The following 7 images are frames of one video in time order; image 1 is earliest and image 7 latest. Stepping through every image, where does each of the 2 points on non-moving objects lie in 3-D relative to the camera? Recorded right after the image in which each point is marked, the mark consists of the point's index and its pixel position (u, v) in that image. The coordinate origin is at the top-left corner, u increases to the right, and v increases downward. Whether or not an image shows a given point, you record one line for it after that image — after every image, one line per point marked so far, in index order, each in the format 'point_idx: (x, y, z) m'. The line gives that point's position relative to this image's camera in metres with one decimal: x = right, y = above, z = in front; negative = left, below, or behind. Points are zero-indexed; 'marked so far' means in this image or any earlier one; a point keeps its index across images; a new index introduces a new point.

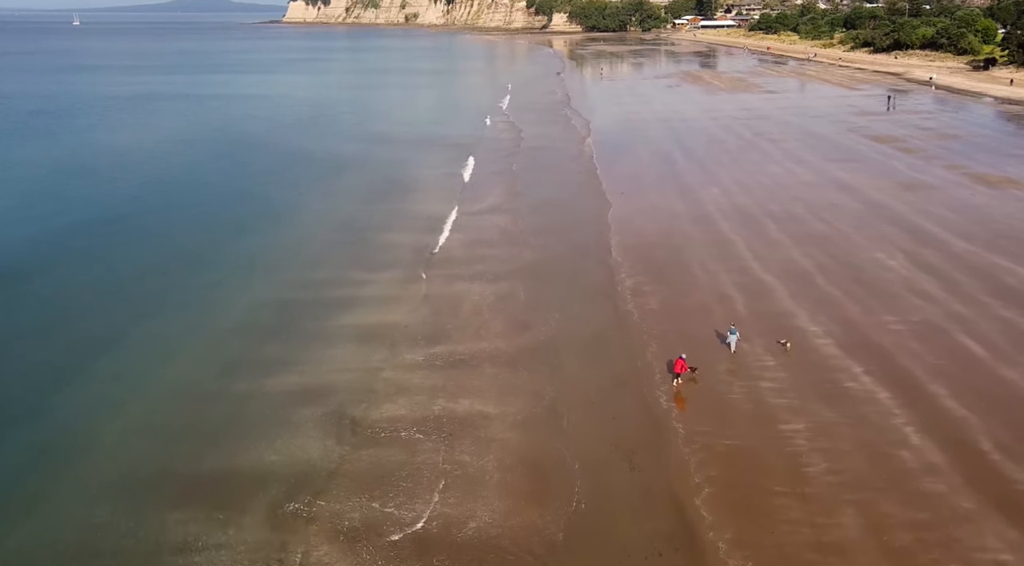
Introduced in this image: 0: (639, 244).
0: (+2.3, +0.7, +14.9) m
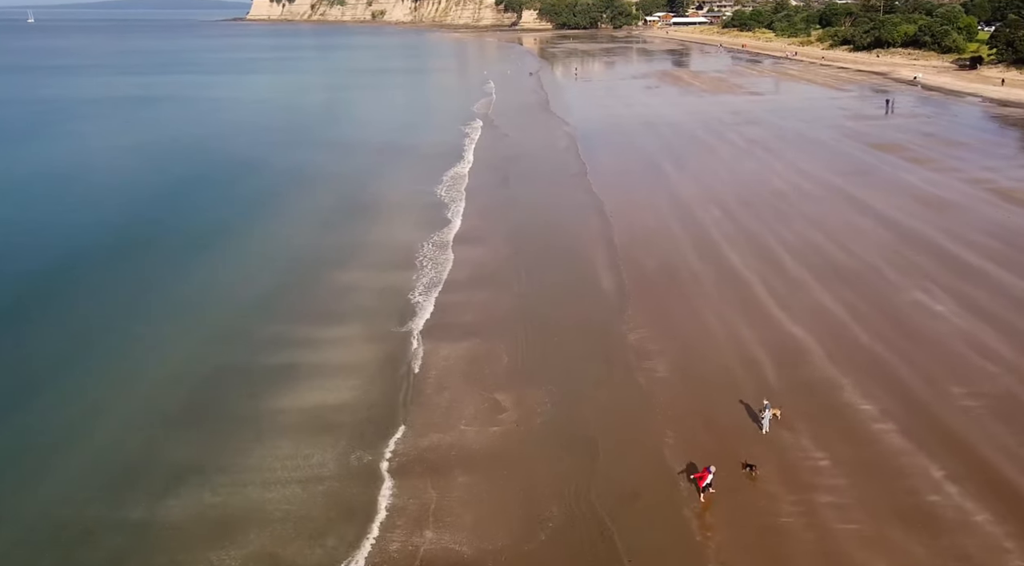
0: (+1.9, 0.0, +12.7) m
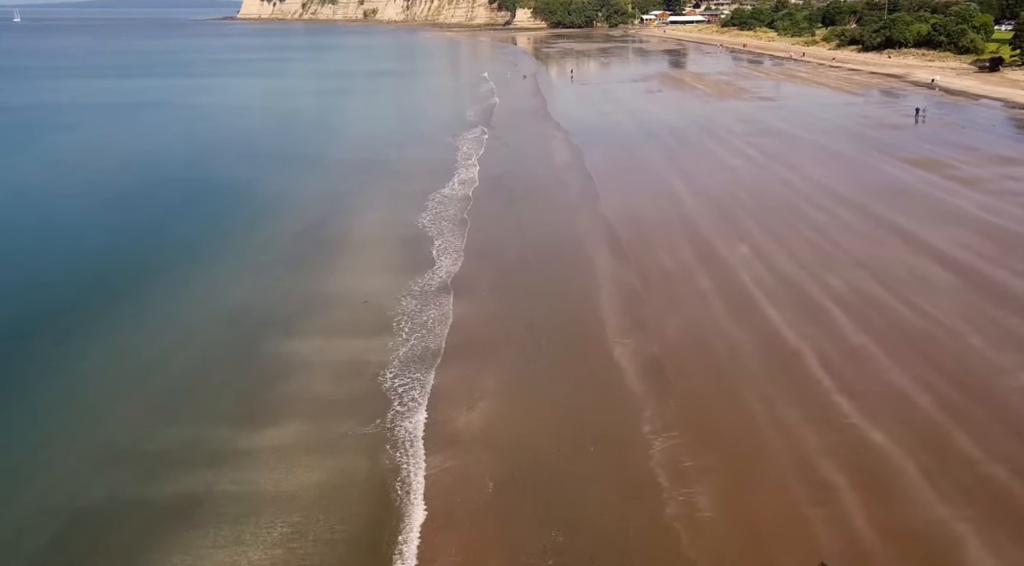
0: (+1.8, -0.9, +10.1) m
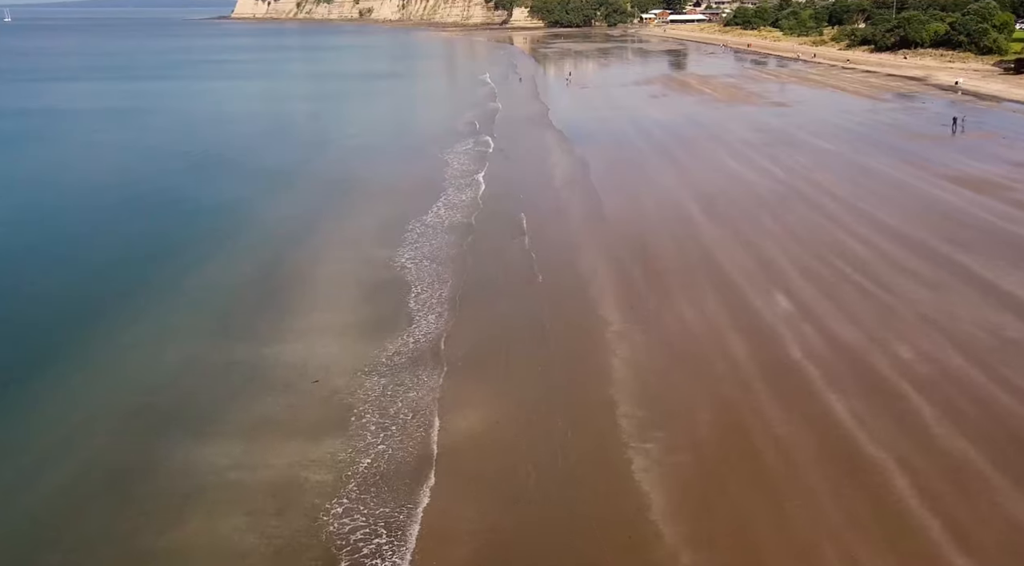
0: (+1.6, -1.7, +7.6) m
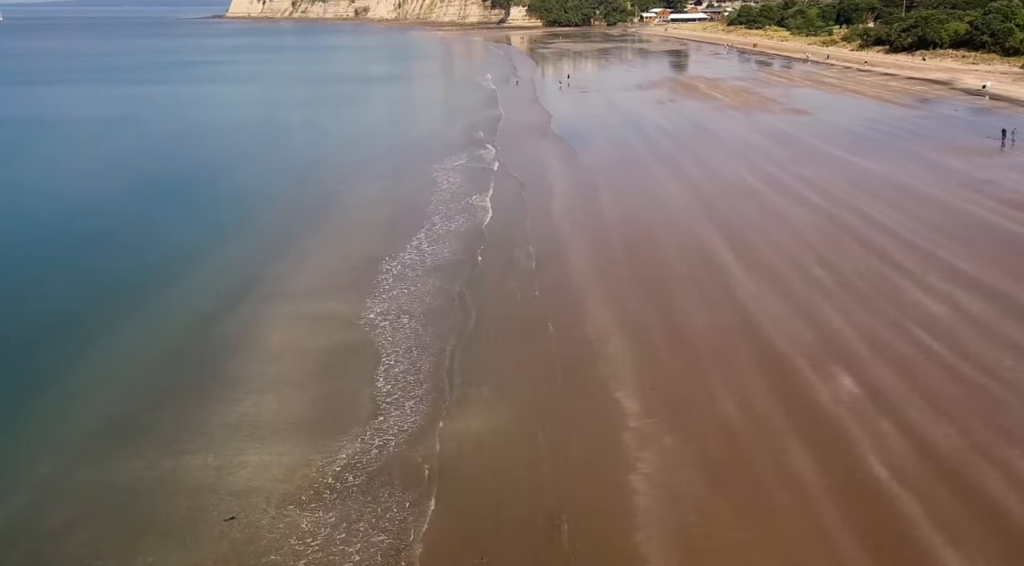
0: (+1.5, -2.6, +5.0) m
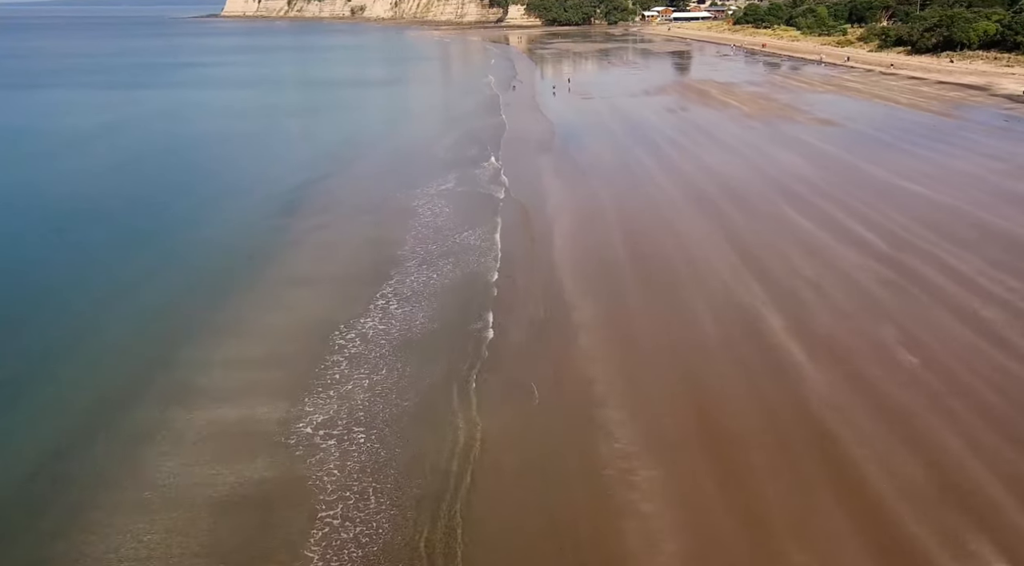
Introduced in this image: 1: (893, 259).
0: (+1.4, -3.7, +1.8) m
1: (+6.4, +0.4, +14.2) m
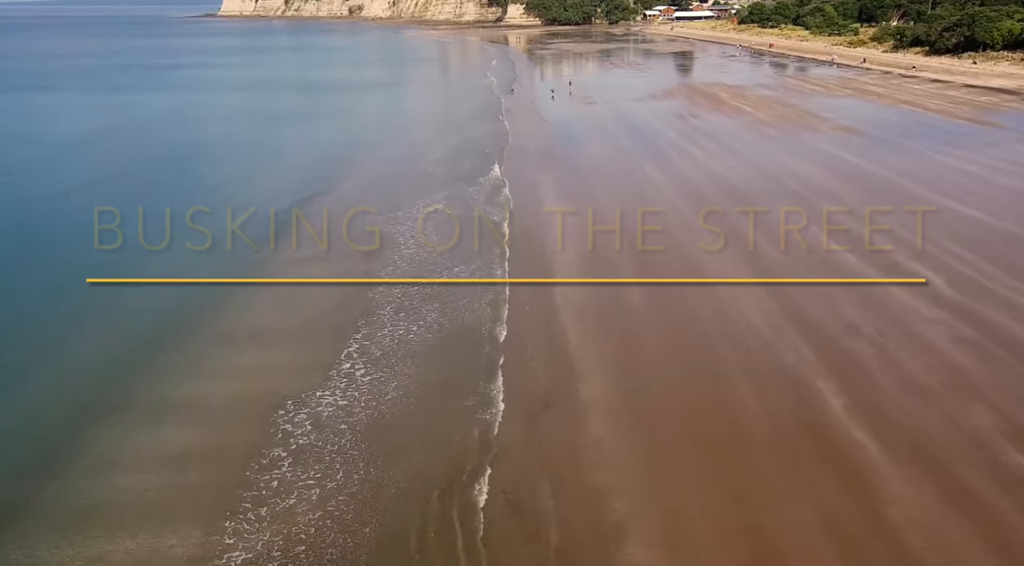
0: (+1.4, -4.4, -0.4) m
1: (+6.4, -0.3, +11.9) m
